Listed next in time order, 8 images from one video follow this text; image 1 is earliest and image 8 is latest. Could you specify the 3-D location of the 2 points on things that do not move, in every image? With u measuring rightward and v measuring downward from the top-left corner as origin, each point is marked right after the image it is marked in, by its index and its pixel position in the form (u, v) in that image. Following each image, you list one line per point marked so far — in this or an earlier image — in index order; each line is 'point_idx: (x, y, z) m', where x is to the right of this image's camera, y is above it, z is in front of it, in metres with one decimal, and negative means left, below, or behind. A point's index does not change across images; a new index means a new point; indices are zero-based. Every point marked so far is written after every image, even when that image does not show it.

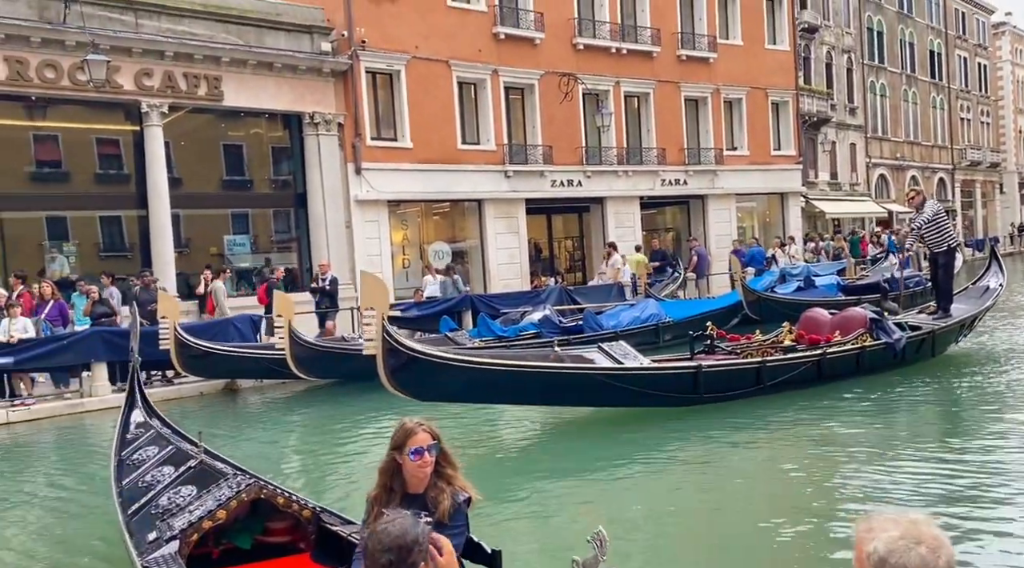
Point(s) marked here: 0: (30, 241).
0: (-6.9, +0.6, +15.1) m
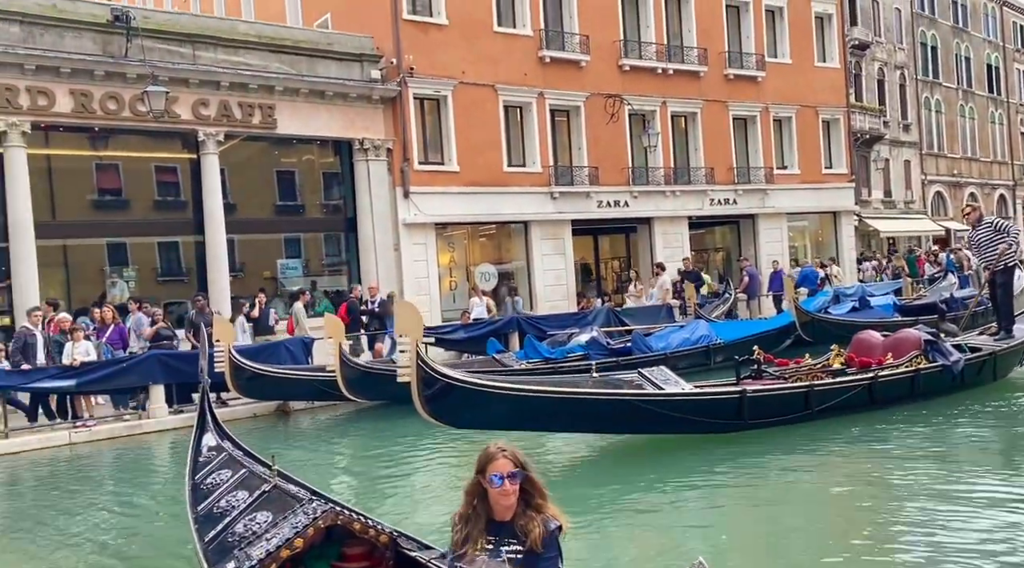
0: (-6.3, +0.3, +15.6) m
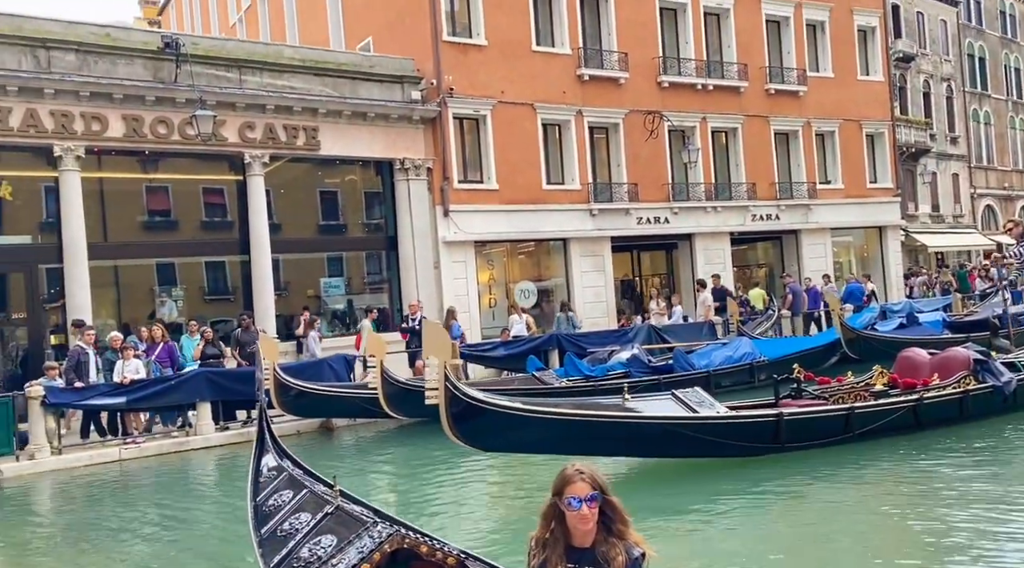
0: (-5.7, 0.0, +16.0) m
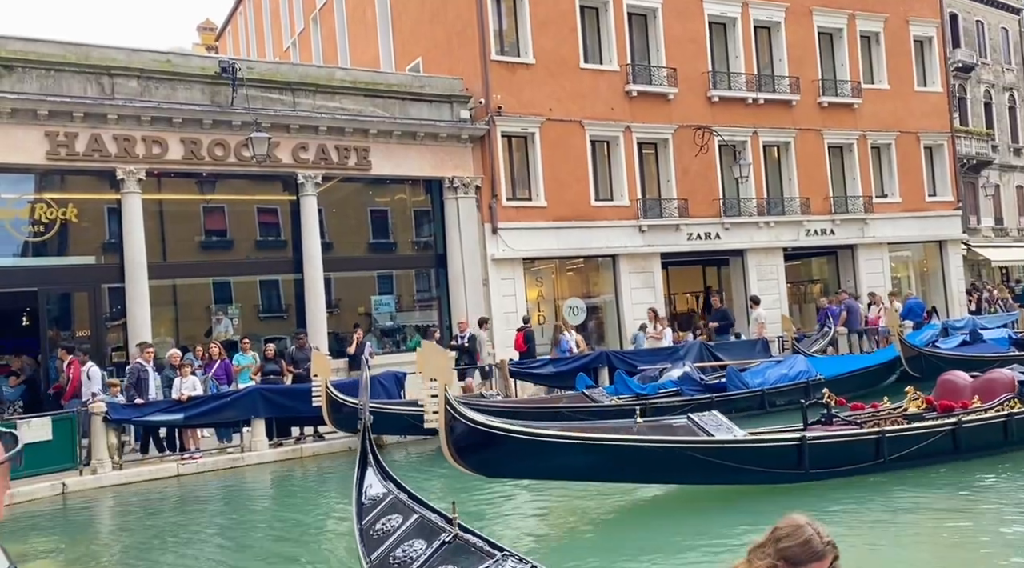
0: (-4.9, -0.3, +16.4) m
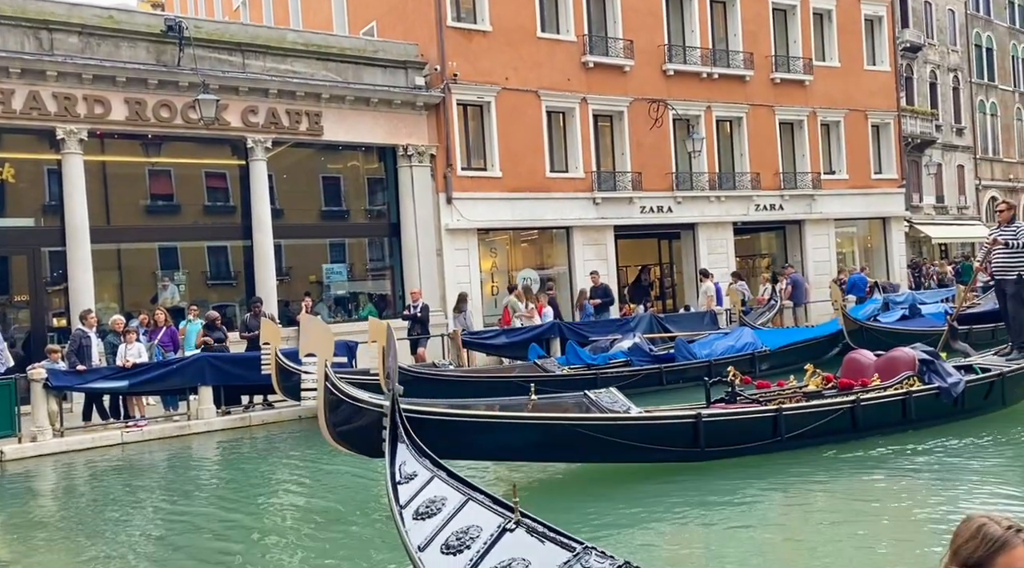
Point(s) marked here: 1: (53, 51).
0: (-5.6, +0.2, +16.0) m
1: (-6.4, +3.3, +14.7) m
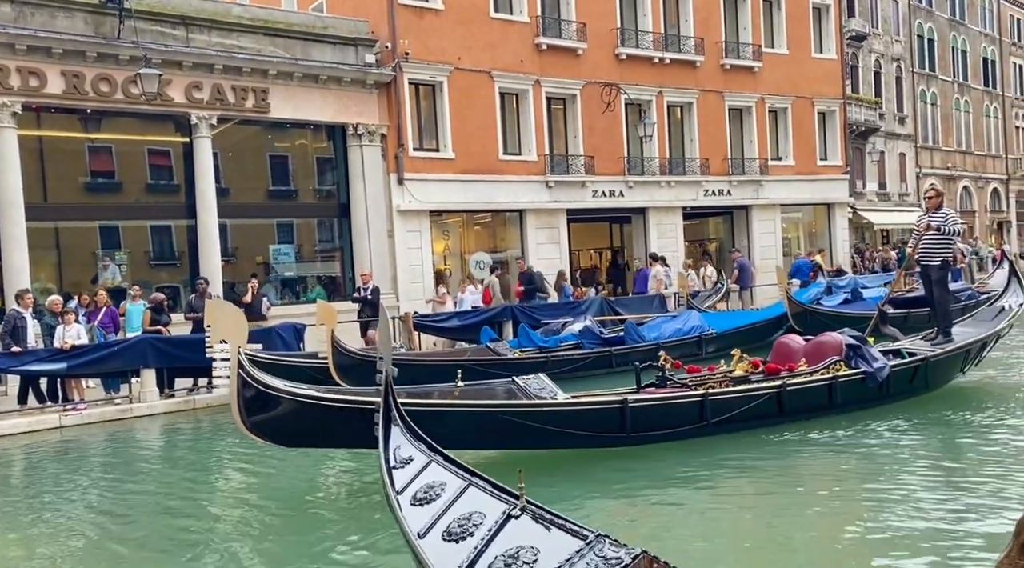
0: (-6.4, +0.5, +15.6) m
1: (-7.0, +3.5, +14.1) m
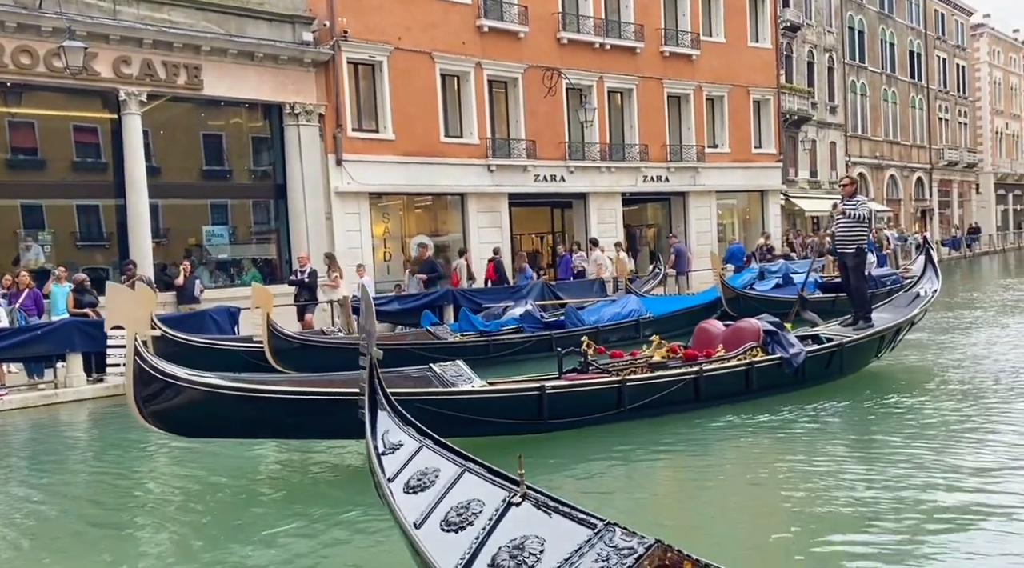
0: (-7.2, +0.8, +14.9) m
1: (-7.7, +3.8, +13.3) m
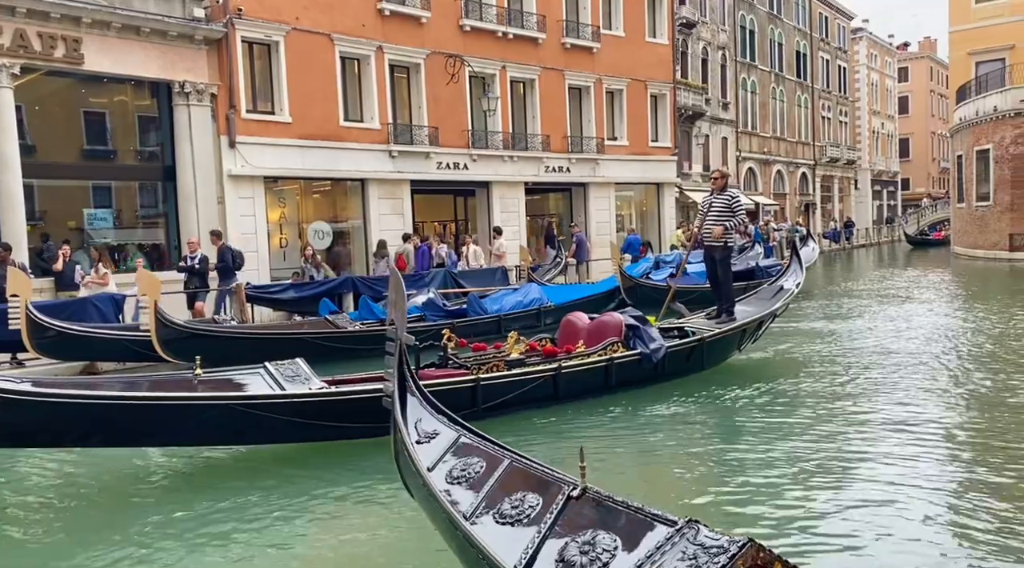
0: (-8.4, +1.0, +13.6) m
1: (-8.7, +4.0, +11.9) m
